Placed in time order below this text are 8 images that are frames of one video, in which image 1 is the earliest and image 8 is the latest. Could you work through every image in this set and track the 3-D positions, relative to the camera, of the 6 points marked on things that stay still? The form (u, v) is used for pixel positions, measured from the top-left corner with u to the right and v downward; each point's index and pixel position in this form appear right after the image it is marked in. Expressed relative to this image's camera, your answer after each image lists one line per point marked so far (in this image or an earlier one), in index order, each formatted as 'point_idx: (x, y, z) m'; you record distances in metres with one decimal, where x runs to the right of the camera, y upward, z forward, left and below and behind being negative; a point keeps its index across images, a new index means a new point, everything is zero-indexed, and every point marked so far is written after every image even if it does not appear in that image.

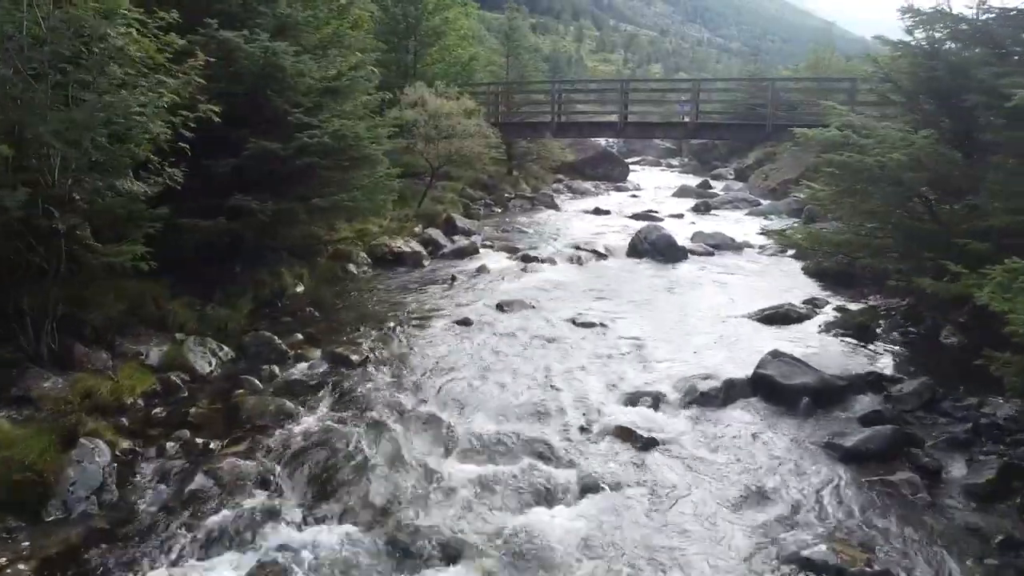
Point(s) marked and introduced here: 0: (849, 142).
0: (+5.0, +2.1, +11.5) m
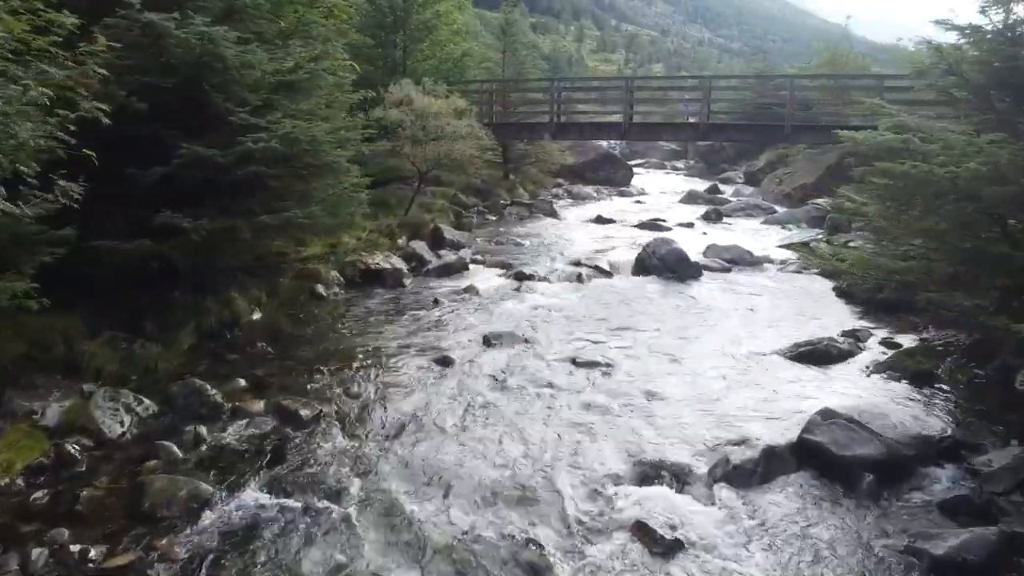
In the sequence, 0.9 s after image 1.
0: (+4.8, +1.7, +9.5) m
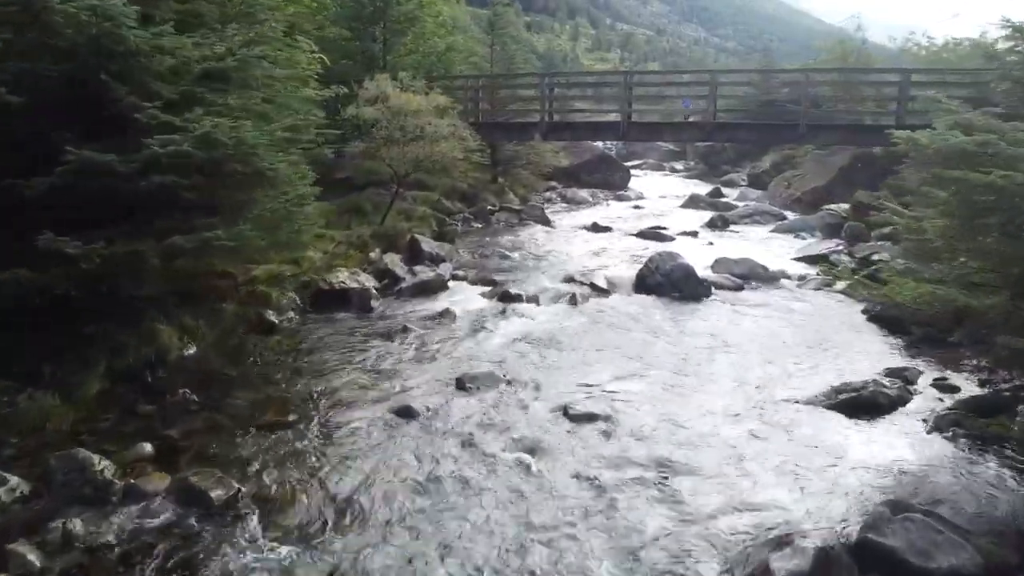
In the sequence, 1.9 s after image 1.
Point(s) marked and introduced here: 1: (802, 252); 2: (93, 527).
0: (+4.5, +1.3, +7.5) m
1: (+6.6, +0.8, +18.0) m
2: (-3.4, -1.9, +6.4) m
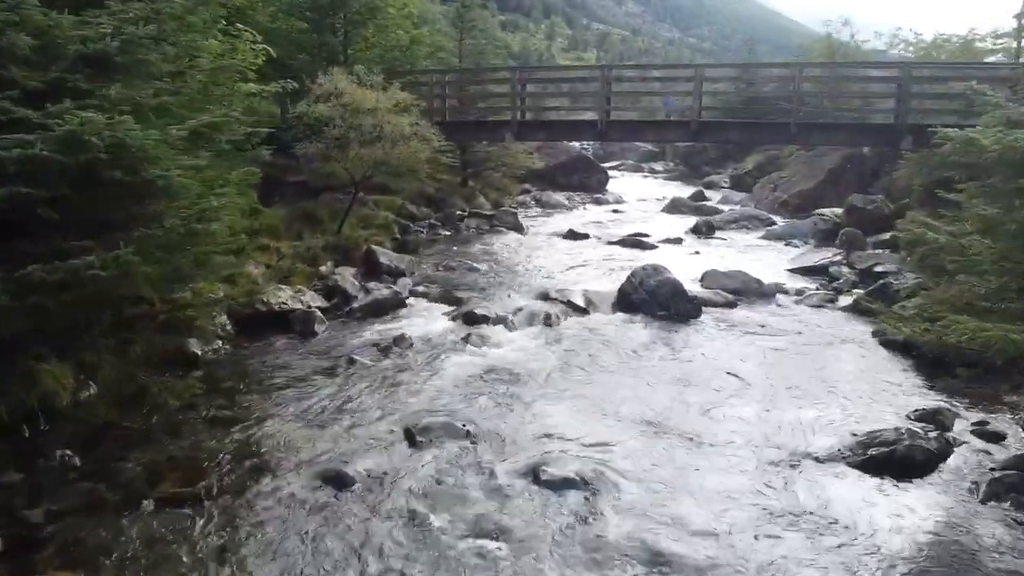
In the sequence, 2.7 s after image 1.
0: (+4.2, +1.0, +6.0) m
1: (+6.0, +0.6, +16.5) m
2: (-3.7, -2.3, +4.6) m
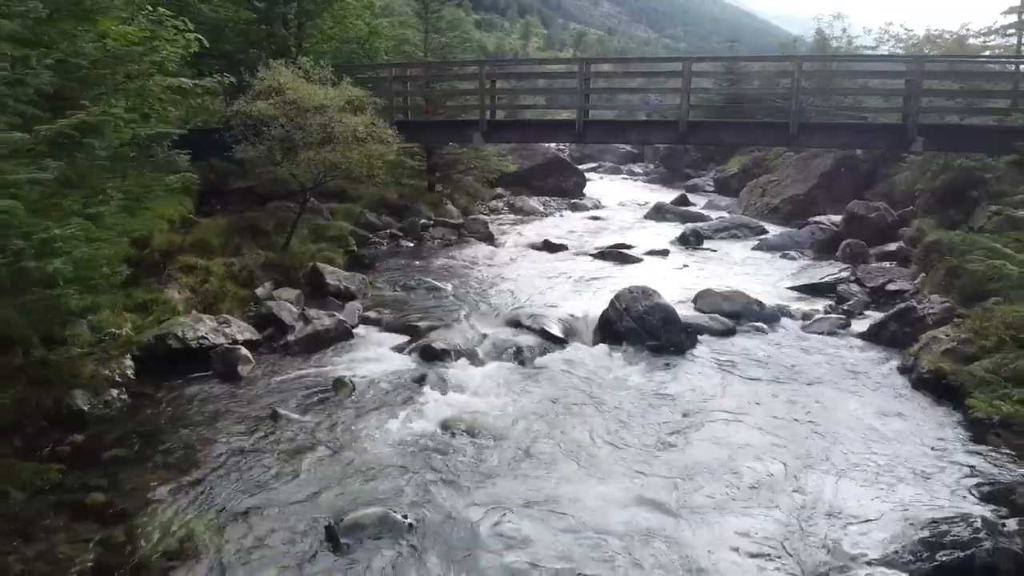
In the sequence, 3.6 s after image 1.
0: (+3.9, +0.6, +4.2) m
1: (+5.4, +0.2, +14.8) m
2: (-4.0, -2.7, +2.6) m
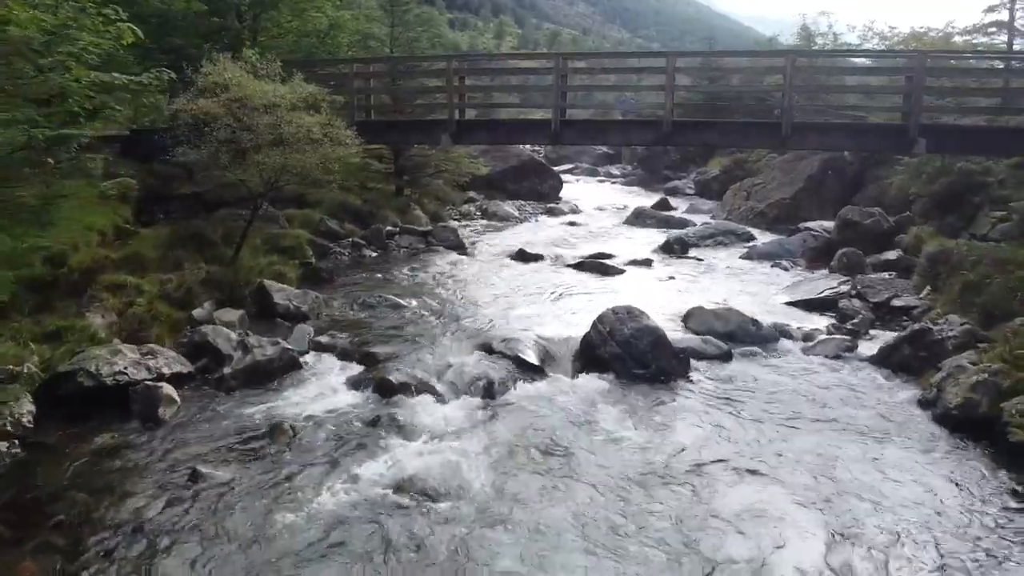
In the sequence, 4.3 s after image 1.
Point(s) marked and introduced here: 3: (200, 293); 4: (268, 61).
0: (+3.7, +0.4, +3.0) m
1: (+4.9, 0.0, +13.7) m
2: (-4.1, -3.0, +1.2) m
3: (-4.7, -0.1, +11.9) m
4: (-4.6, +4.2, +14.7) m
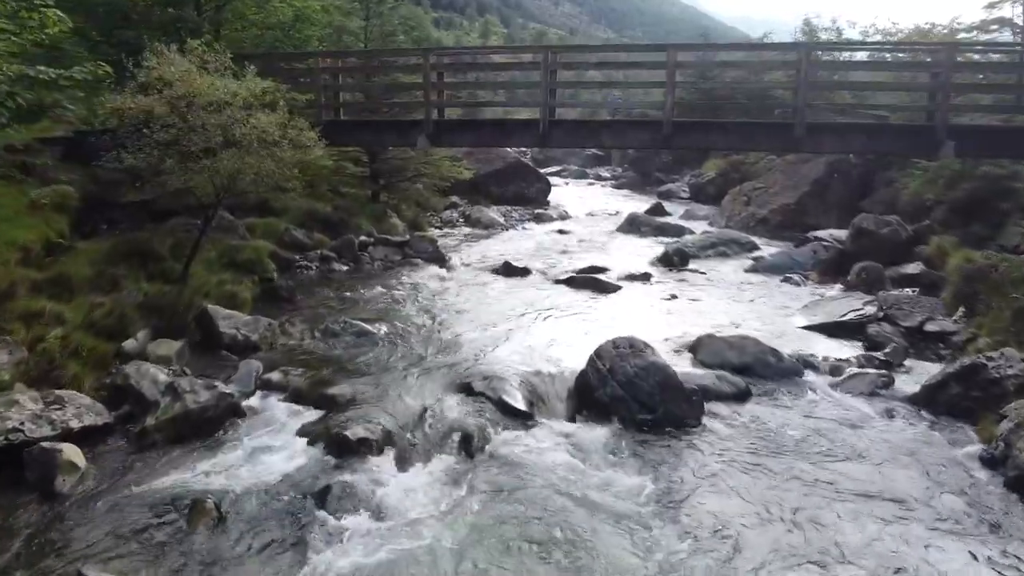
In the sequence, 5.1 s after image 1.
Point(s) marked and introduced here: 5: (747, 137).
0: (+3.6, 0.0, +1.5) m
1: (+4.6, -0.4, +12.2) m
2: (-4.1, -3.3, -0.4) m
3: (-4.9, -0.4, +10.3) m
4: (-4.9, +3.9, +13.1) m
5: (+4.1, +2.6, +13.8) m
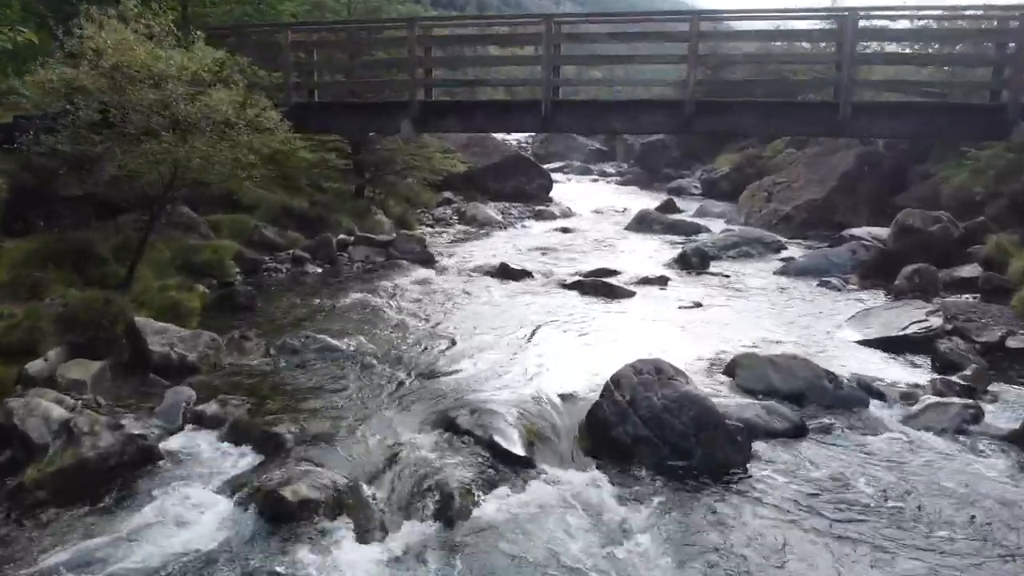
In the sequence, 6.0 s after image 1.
0: (+3.6, 0.0, -0.3) m
1: (+4.6, -0.5, +10.3) m
2: (-4.1, -3.4, -2.3) m
3: (-5.0, -0.5, +8.4) m
4: (-4.9, +3.8, +11.2) m
5: (+4.1, +2.6, +11.9) m
